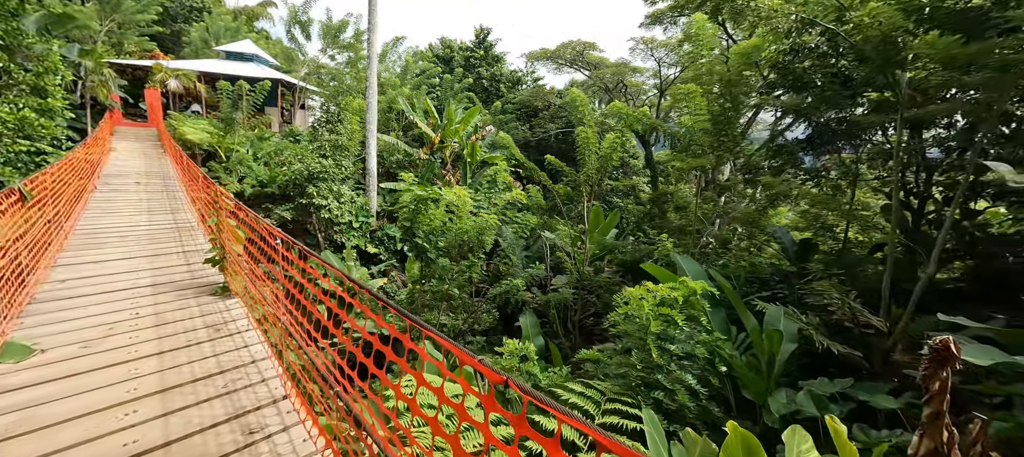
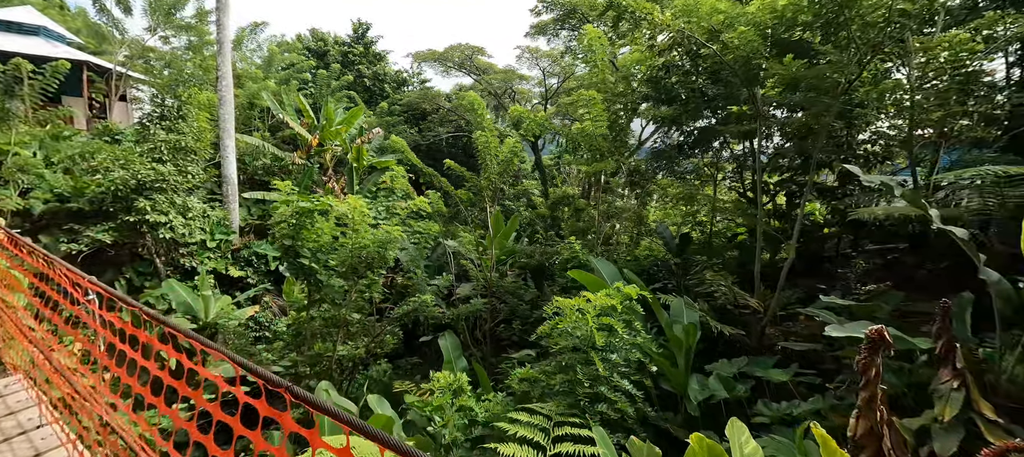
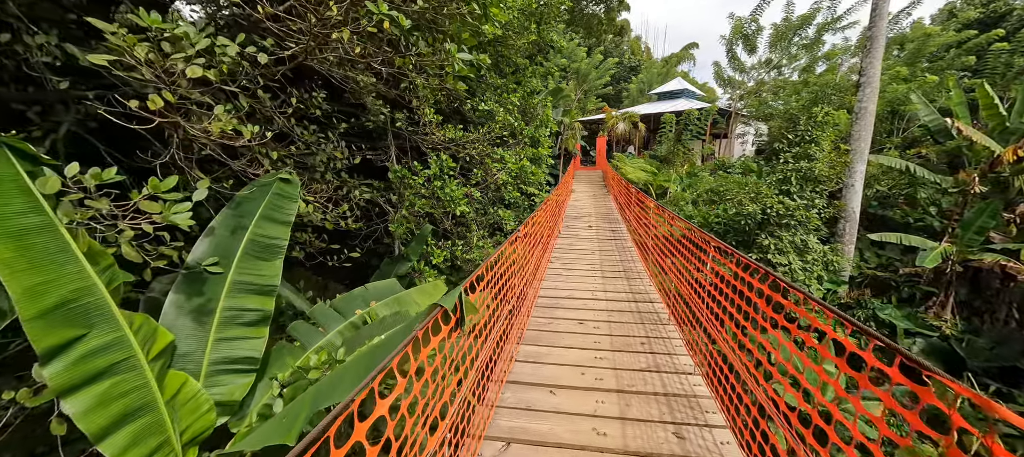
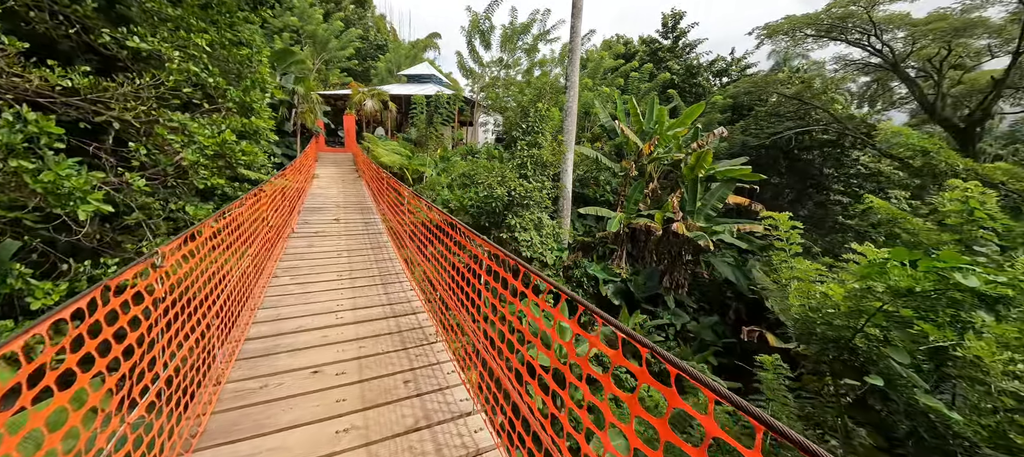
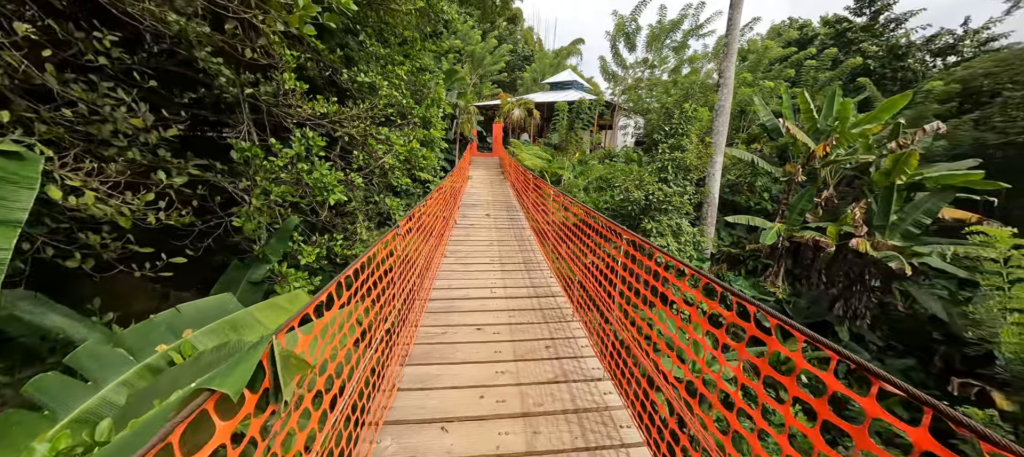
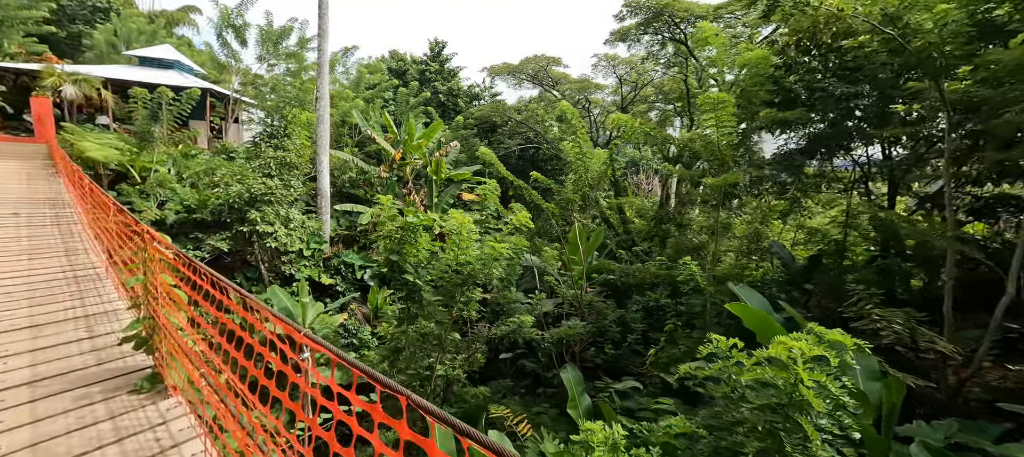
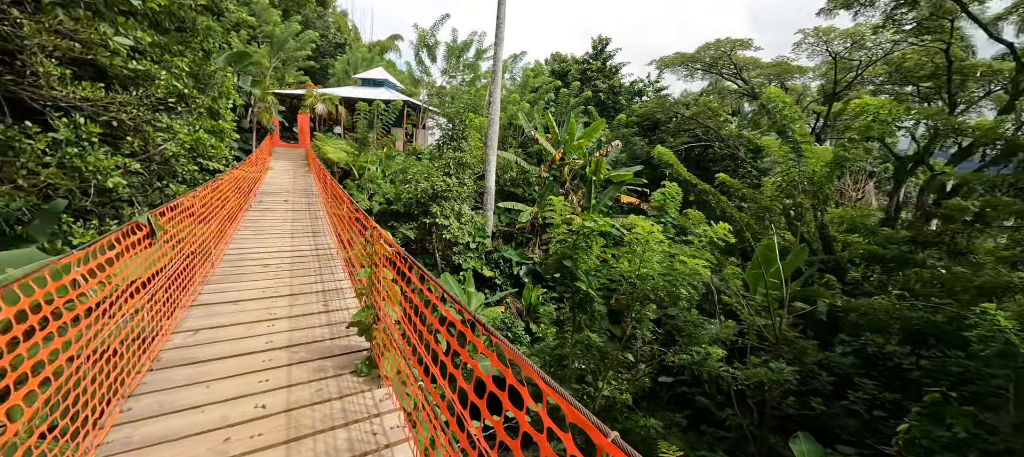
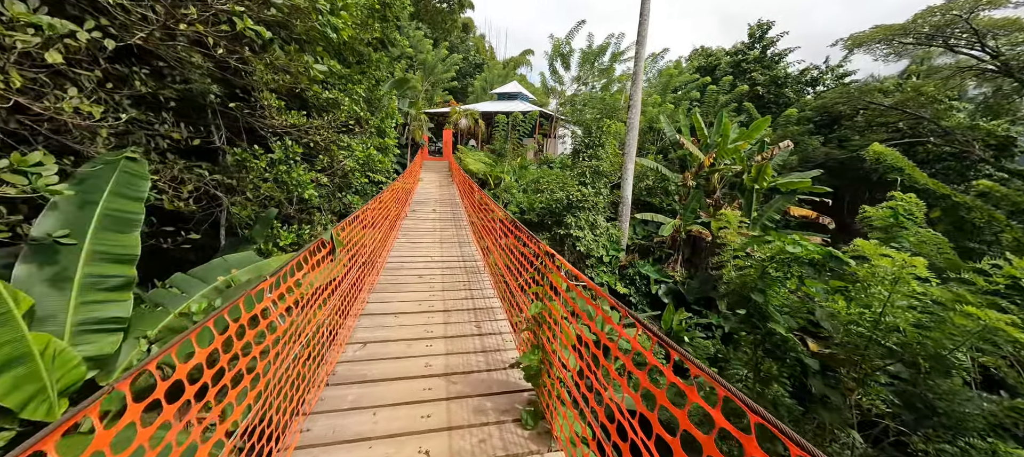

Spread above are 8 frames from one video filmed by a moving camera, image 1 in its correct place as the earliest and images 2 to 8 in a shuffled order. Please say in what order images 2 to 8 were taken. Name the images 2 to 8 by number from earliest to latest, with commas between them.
2, 6, 7, 8, 3, 5, 4
